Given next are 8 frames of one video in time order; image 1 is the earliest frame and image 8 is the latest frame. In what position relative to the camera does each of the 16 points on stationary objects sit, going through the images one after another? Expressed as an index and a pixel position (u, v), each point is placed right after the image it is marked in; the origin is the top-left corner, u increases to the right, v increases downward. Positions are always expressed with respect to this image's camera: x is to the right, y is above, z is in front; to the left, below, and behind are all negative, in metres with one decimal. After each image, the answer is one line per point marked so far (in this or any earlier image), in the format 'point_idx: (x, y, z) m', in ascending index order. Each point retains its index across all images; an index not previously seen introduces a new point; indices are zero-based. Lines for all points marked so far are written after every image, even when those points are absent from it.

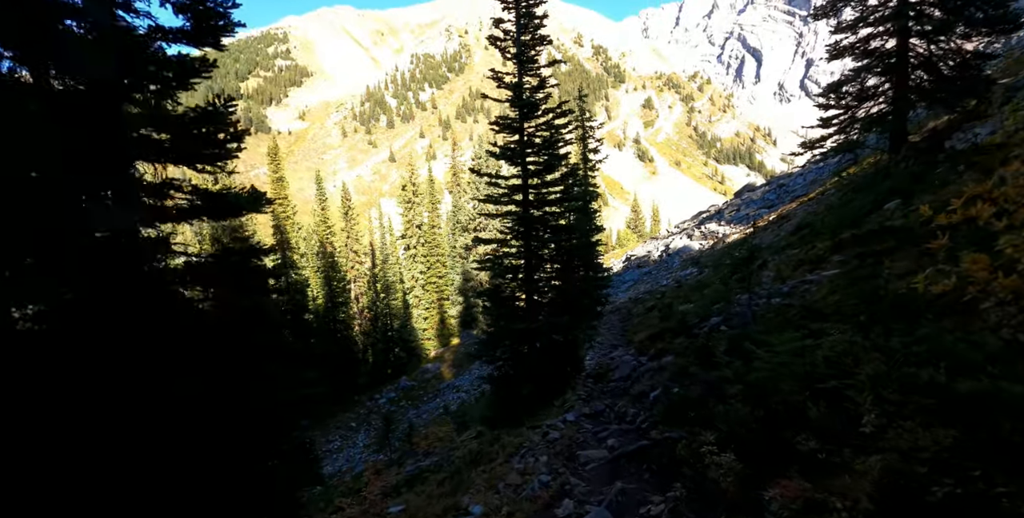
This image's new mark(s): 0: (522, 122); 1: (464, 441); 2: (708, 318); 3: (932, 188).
0: (+0.3, +3.9, +18.5) m
1: (-1.3, -5.2, +18.6) m
2: (+5.7, -1.6, +18.7) m
3: (+11.8, +1.8, +18.5) m
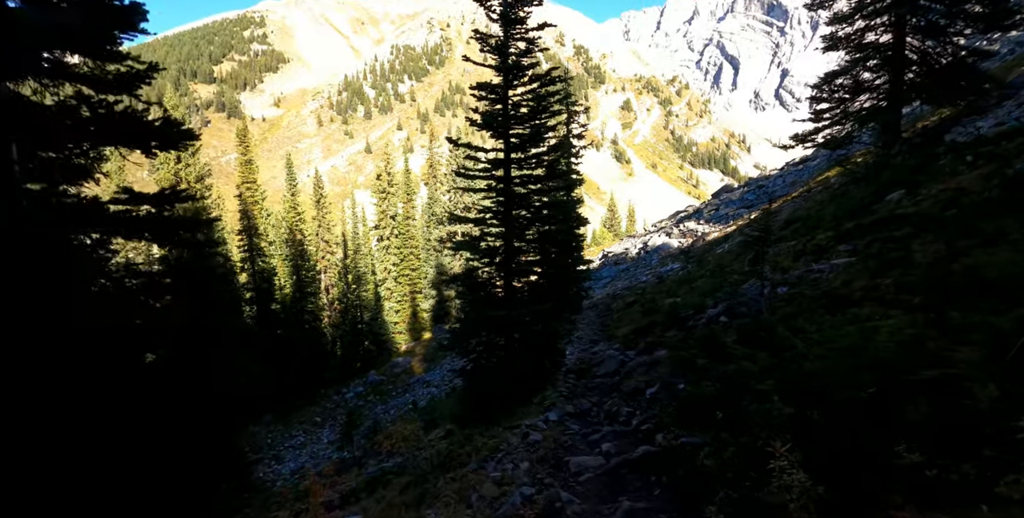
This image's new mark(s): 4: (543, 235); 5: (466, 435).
0: (-0.1, +4.4, +16.8) m
1: (-2.0, -4.7, +16.9) m
2: (+5.1, -1.3, +17.2) m
3: (+11.3, +2.0, +17.3) m
4: (+0.9, +0.7, +17.5) m
5: (-1.1, -4.3, +15.8) m
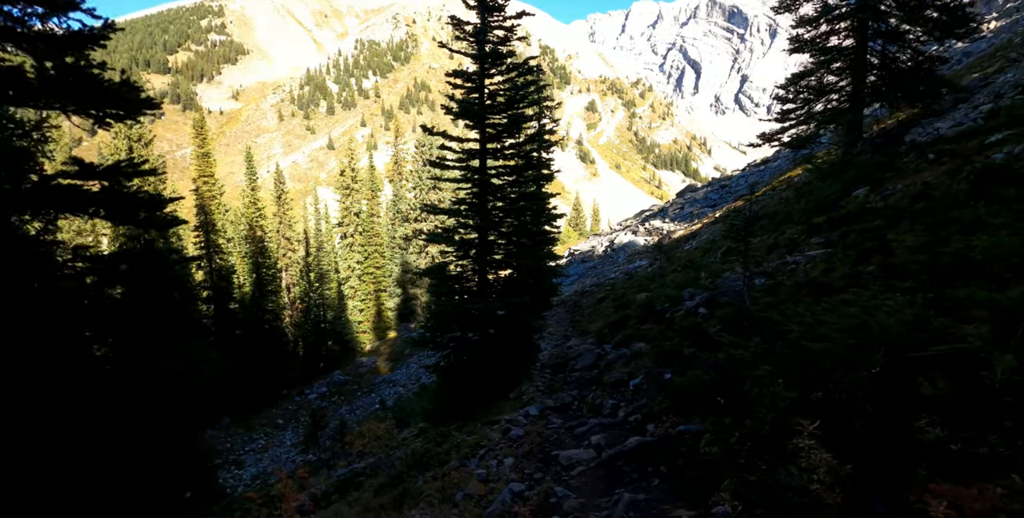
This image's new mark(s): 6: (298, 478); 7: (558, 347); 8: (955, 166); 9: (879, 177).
0: (-0.8, +4.6, +16.5) m
1: (-2.7, -4.6, +16.4) m
2: (+4.4, -1.1, +17.1) m
3: (+10.6, +2.1, +17.6) m
4: (+0.2, +0.8, +17.2) m
5: (-1.7, -4.1, +15.4) m
6: (-6.1, -6.2, +18.4) m
7: (+1.4, -2.7, +19.9) m
8: (+10.6, +2.2, +15.6) m
9: (+10.1, +2.3, +18.0) m
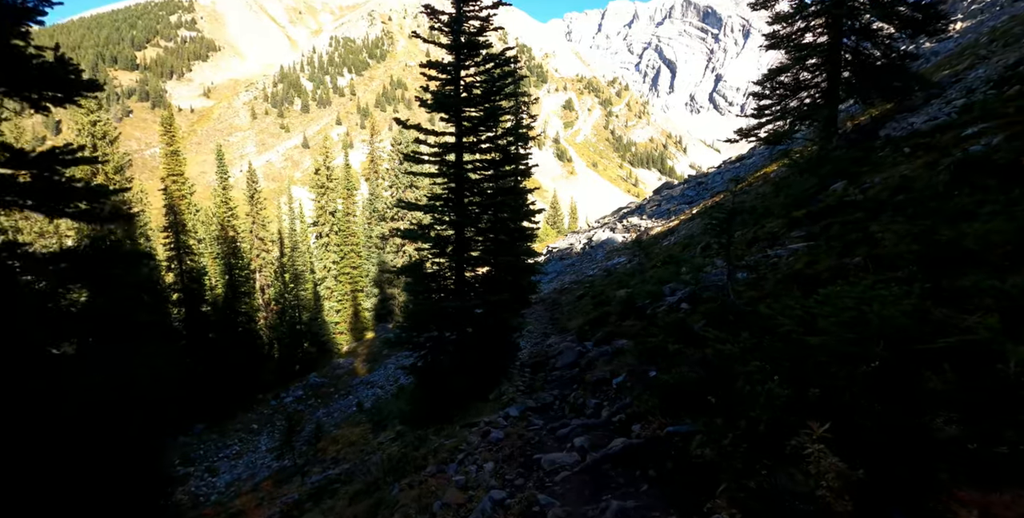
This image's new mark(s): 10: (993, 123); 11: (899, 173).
0: (-1.4, +4.6, +16.0) m
1: (-3.2, -4.5, +16.0) m
2: (+3.8, -1.0, +16.9) m
3: (+10.0, +2.3, +17.5) m
4: (-0.4, +0.9, +16.8) m
5: (-2.1, -4.1, +14.9) m
6: (-6.6, -6.2, +17.9) m
7: (+0.8, -2.6, +19.6) m
8: (+10.0, +2.4, +15.6) m
9: (+9.5, +2.5, +18.0) m
10: (+12.3, +3.5, +16.5) m
11: (+9.5, +2.1, +16.1) m
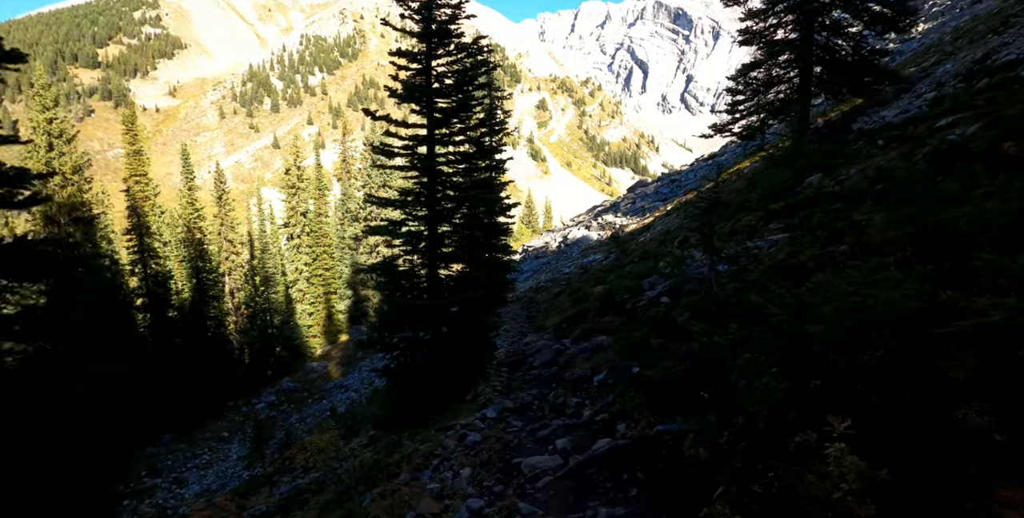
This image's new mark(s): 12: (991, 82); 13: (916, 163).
0: (-2.0, +4.7, +15.5) m
1: (-3.7, -4.5, +15.4) m
2: (+3.2, -0.9, +16.6) m
3: (+9.3, +2.6, +17.5) m
4: (-1.0, +1.0, +16.3) m
5: (-2.6, -4.0, +14.4) m
6: (-7.2, -6.2, +17.2) m
7: (+0.1, -2.5, +19.2) m
8: (+9.4, +2.6, +15.5) m
9: (+8.8, +2.7, +17.9) m
10: (+11.6, +3.8, +16.5) m
11: (+8.9, +2.3, +16.0) m
12: (+12.6, +4.7, +17.4) m
13: (+8.2, +1.9, +13.2) m
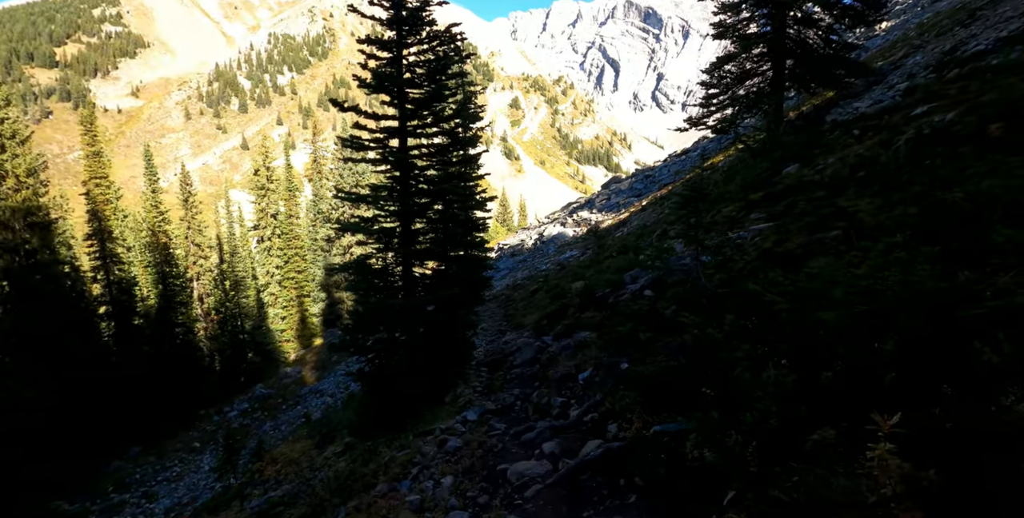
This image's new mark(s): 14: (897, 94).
0: (-2.6, +4.7, +15.0) m
1: (-4.1, -4.5, +14.8) m
2: (+2.7, -0.7, +16.2) m
3: (+8.7, +2.8, +17.3) m
4: (-1.6, +1.1, +15.8) m
5: (-3.0, -4.0, +13.8) m
6: (-7.6, -6.3, +16.4) m
7: (-0.5, -2.4, +18.7) m
8: (+8.8, +2.9, +15.4) m
9: (+8.1, +2.9, +17.7) m
10: (+11.0, +4.1, +16.5) m
11: (+8.3, +2.6, +15.8) m
12: (+11.9, +5.0, +17.3) m
13: (+7.7, +2.2, +13.1) m
14: (+12.0, +5.1, +20.3) m
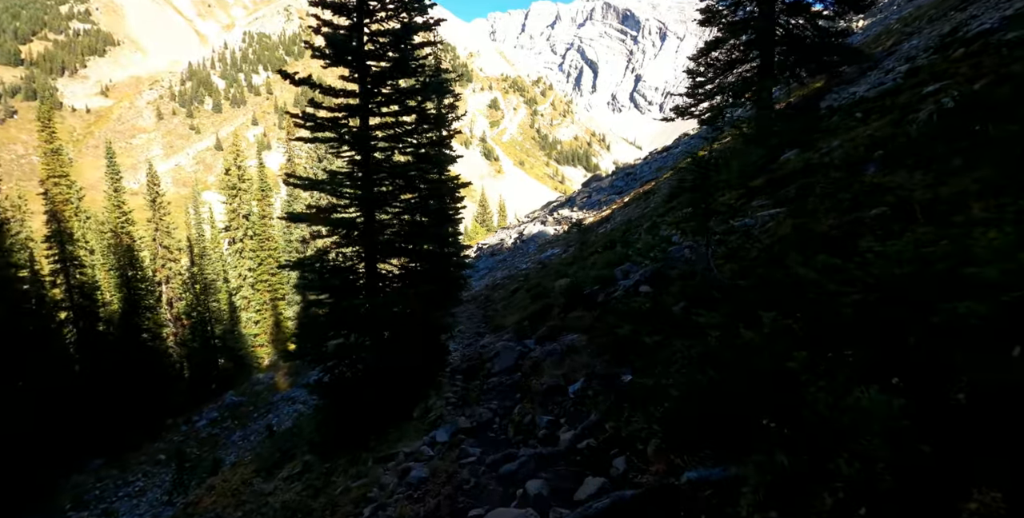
0: (-3.1, +4.8, +13.4) m
1: (-4.5, -4.4, +13.1) m
2: (+2.2, -0.6, +14.8) m
3: (+8.1, +3.0, +16.1) m
4: (-2.1, +1.1, +14.3) m
5: (-3.4, -3.9, +12.2) m
6: (-8.1, -6.2, +14.7) m
7: (-1.1, -2.3, +17.2) m
8: (+8.3, +3.1, +14.1) m
9: (+7.6, +3.1, +16.5) m
10: (+10.4, +4.3, +15.3) m
11: (+7.8, +2.8, +14.6) m
12: (+11.3, +5.2, +16.2) m
13: (+7.3, +2.4, +11.8) m
14: (+11.3, +5.3, +19.1) m
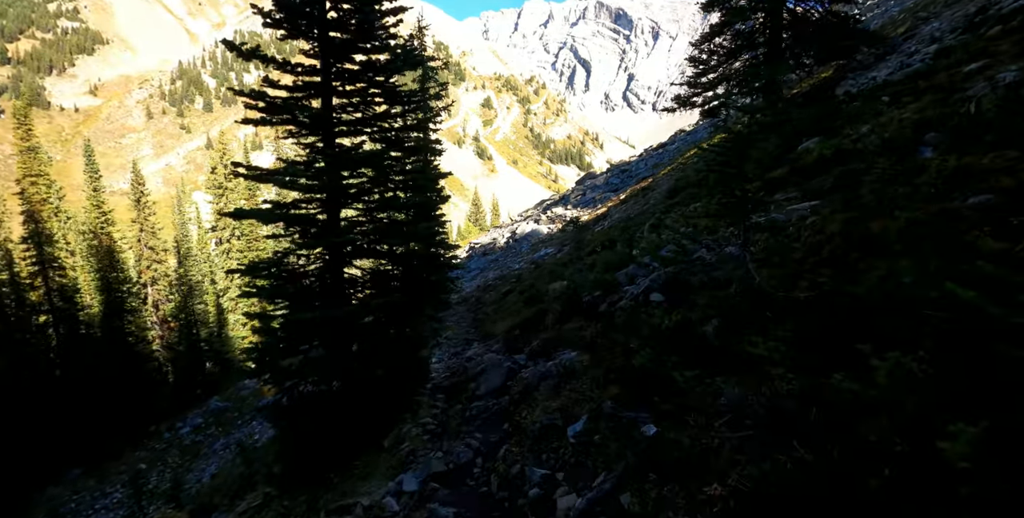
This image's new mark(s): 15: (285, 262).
0: (-3.3, +4.8, +11.7) m
1: (-4.7, -4.5, +11.4) m
2: (+2.0, -0.6, +13.1) m
3: (+7.9, +3.0, +14.5) m
4: (-2.3, +1.1, +12.6) m
5: (-3.6, -3.9, +10.5) m
6: (-8.3, -6.3, +12.9) m
7: (-1.3, -2.4, +15.5) m
8: (+8.1, +3.1, +12.5) m
9: (+7.3, +3.1, +14.8) m
10: (+10.2, +4.3, +13.7) m
11: (+7.5, +2.8, +13.0) m
12: (+11.1, +5.2, +14.6) m
13: (+7.1, +2.4, +10.2) m
14: (+11.0, +5.4, +17.6) m
15: (-4.1, -0.1, +12.3) m
